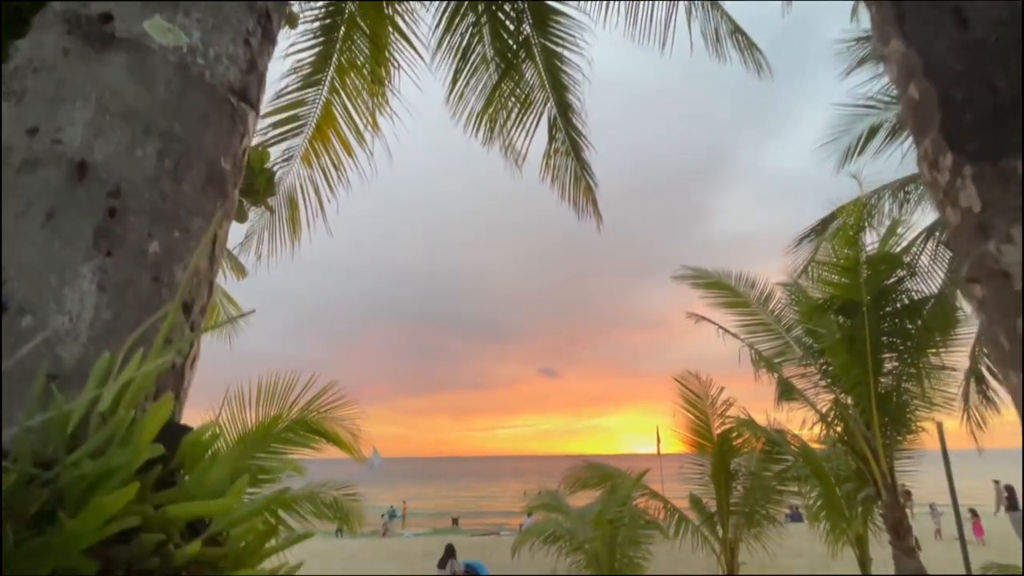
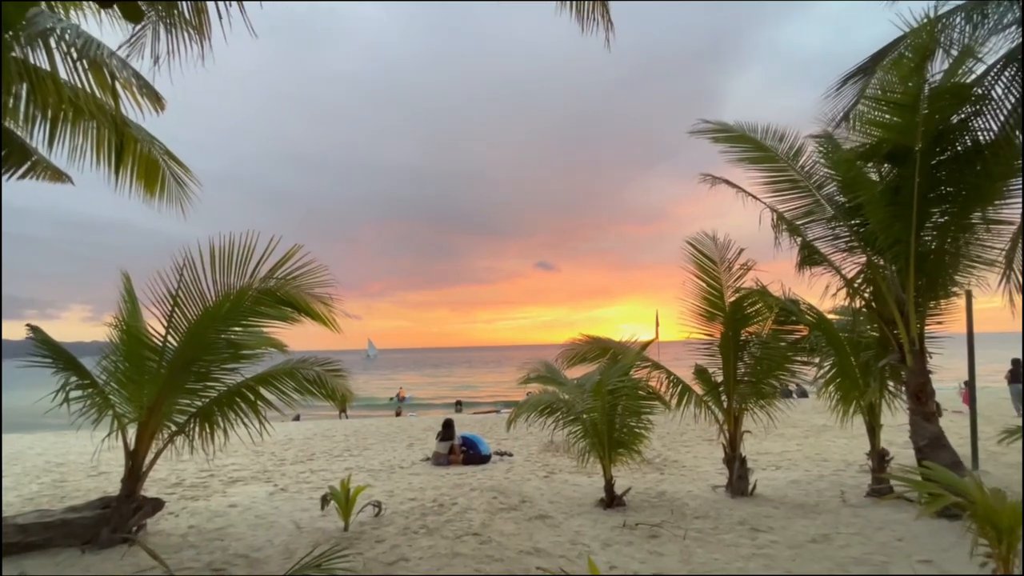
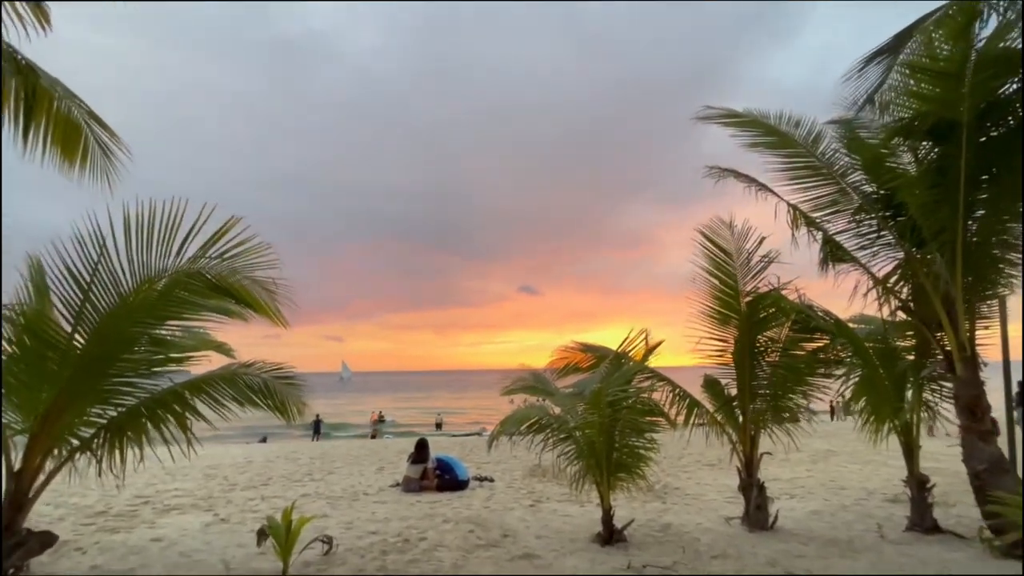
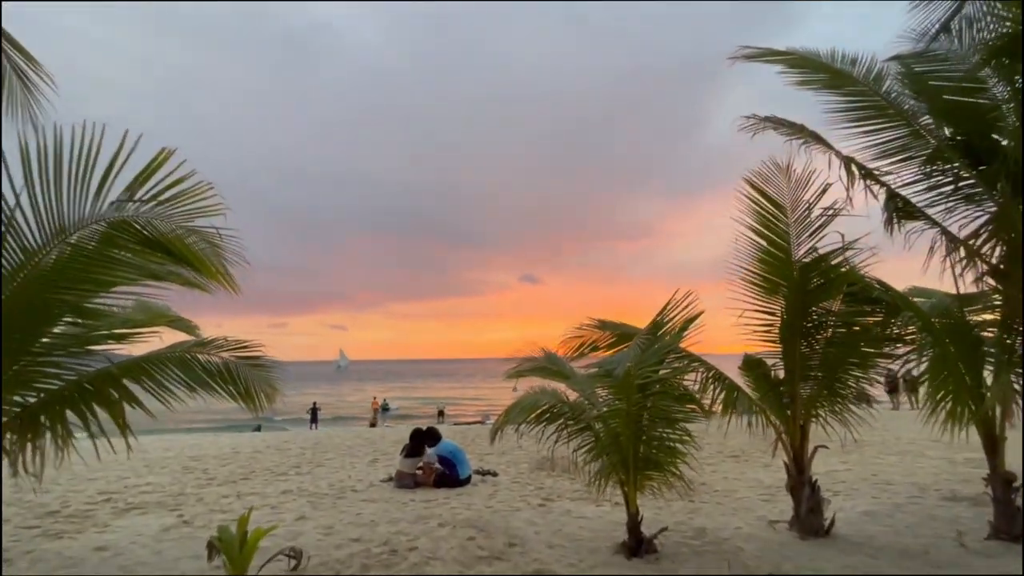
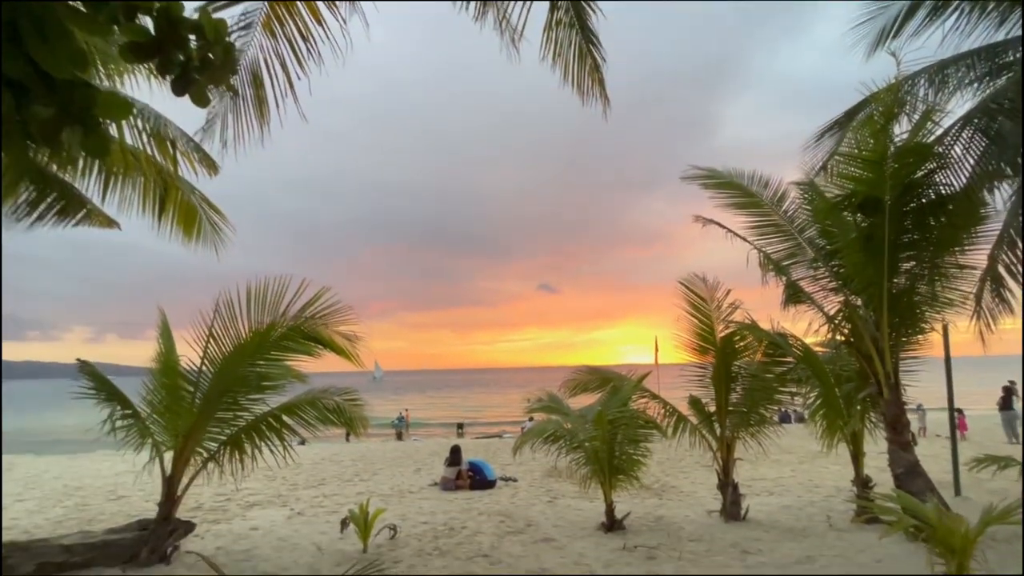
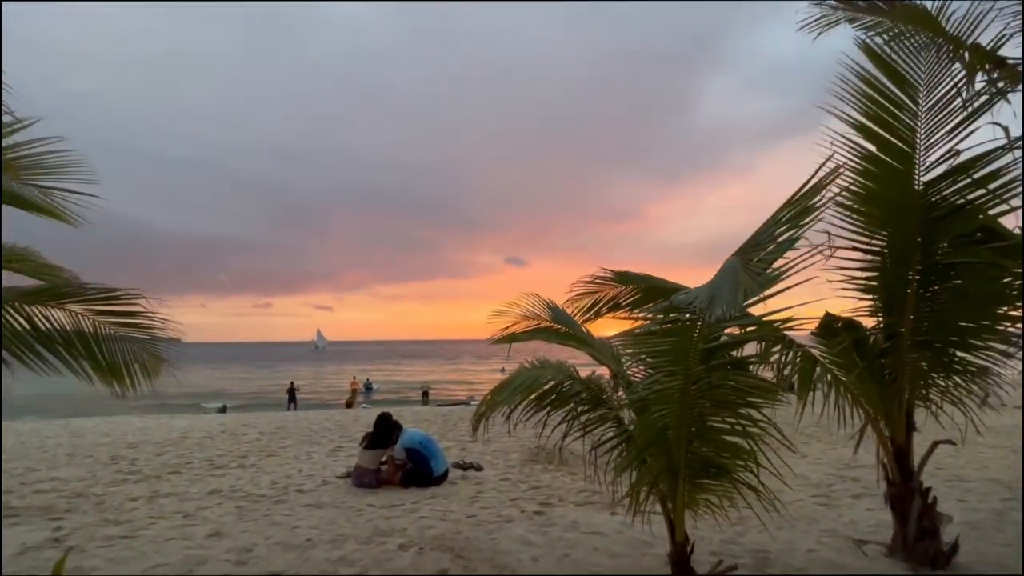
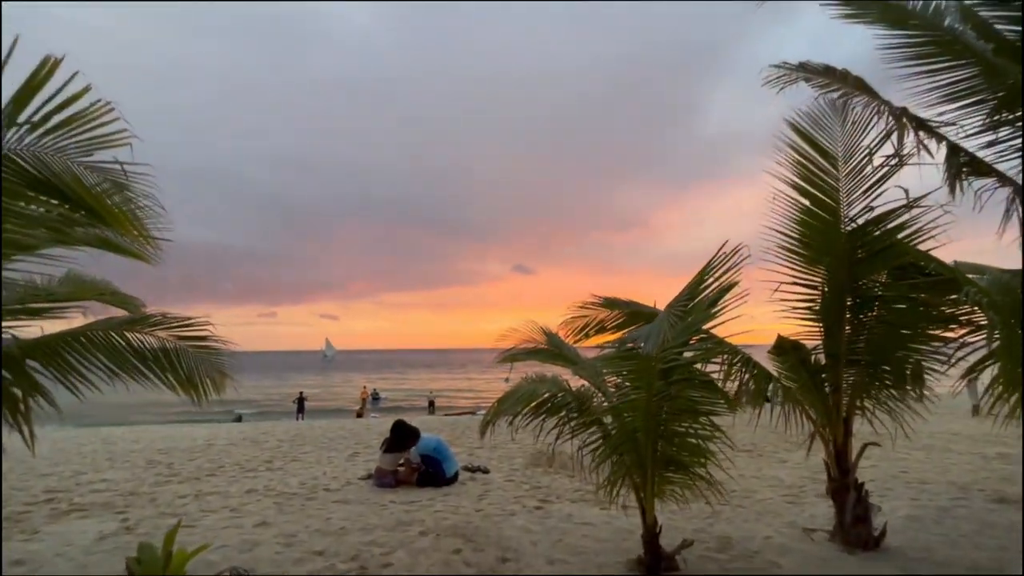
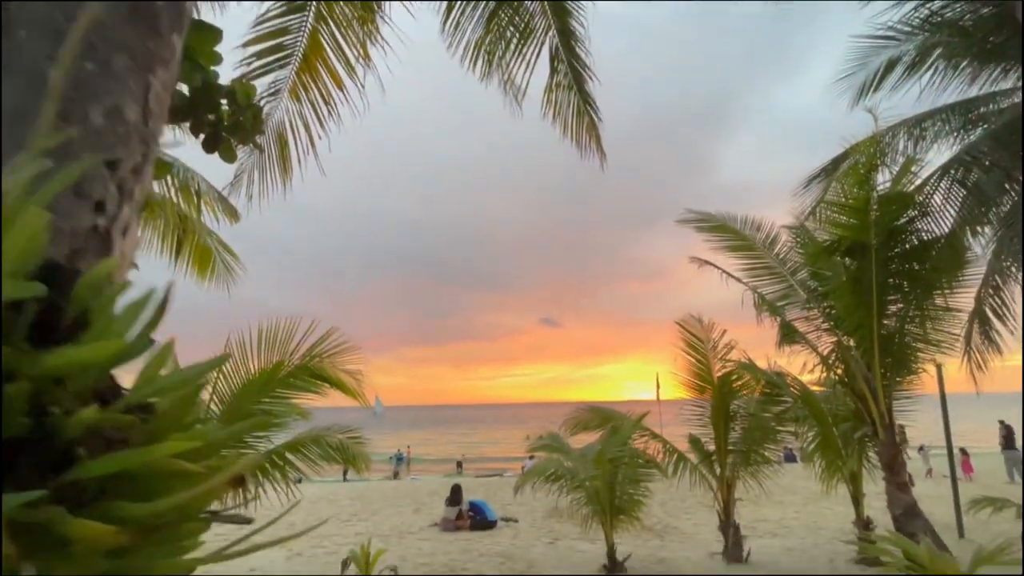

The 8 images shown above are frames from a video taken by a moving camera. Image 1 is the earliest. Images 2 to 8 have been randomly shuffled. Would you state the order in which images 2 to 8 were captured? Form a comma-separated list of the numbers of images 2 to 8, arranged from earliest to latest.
8, 5, 2, 3, 4, 7, 6
